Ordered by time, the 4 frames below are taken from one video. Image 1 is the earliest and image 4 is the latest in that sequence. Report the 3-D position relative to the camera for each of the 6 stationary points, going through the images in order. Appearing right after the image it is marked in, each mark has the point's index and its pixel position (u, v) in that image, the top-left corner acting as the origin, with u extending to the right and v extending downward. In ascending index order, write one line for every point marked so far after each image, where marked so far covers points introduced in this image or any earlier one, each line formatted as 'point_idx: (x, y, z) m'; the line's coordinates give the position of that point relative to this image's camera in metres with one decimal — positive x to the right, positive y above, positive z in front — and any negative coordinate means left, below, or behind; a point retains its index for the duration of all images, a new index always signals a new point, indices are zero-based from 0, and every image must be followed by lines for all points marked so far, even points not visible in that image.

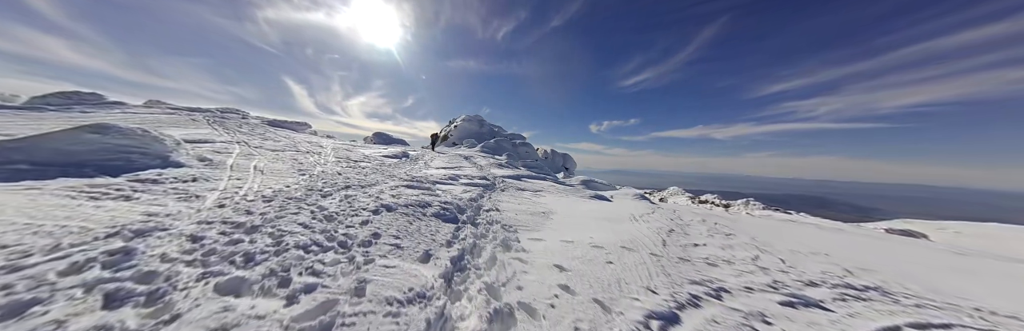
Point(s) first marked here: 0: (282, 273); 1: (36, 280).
0: (-9.7, -4.6, +8.0) m
1: (-12.3, -2.9, +5.0) m
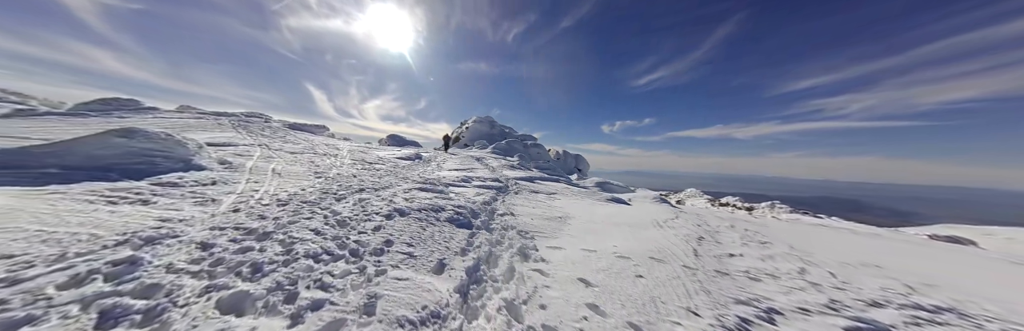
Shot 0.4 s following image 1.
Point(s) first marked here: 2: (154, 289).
0: (-8.7, -4.7, +7.4) m
1: (-11.4, -3.0, +4.5) m
2: (-10.8, -3.7, +5.8) m
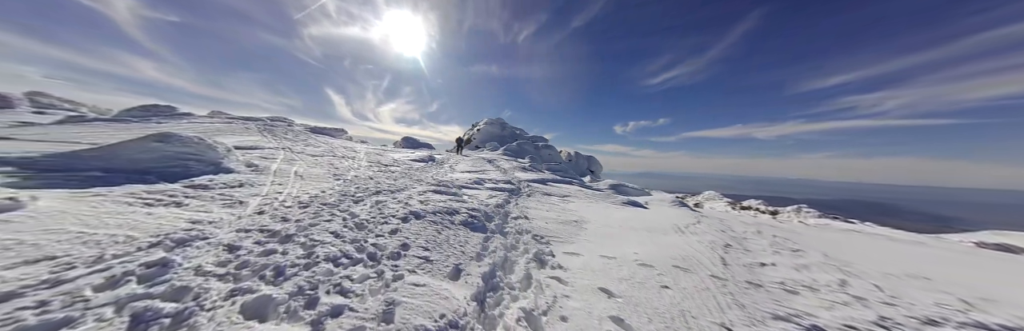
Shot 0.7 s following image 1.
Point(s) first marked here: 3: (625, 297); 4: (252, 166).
0: (-7.8, -4.9, +7.3) m
1: (-10.7, -3.2, +4.6) m
2: (-10.0, -3.9, +5.8) m
3: (+6.5, -7.6, +11.0) m
4: (-22.0, 0.0, +16.2) m
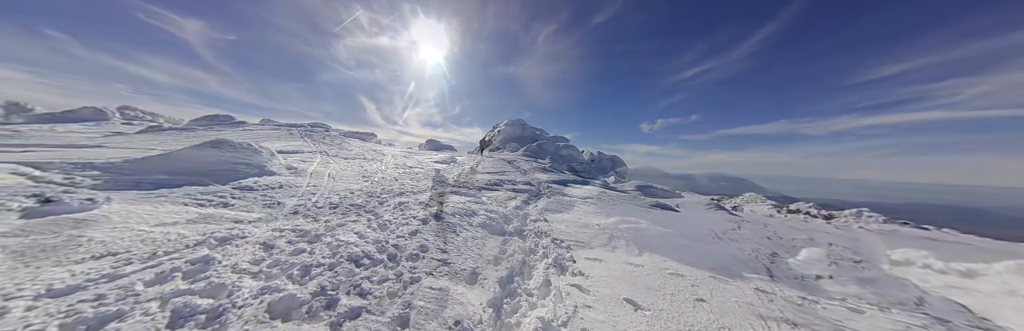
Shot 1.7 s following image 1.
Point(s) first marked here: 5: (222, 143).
0: (-7.1, -5.0, +7.5) m
1: (-10.3, -3.3, +5.1) m
2: (-9.5, -4.0, +6.2) m
3: (+7.4, -7.6, +9.7) m
4: (-20.4, -0.2, +17.6) m
5: (-24.9, +1.9, +16.4) m
